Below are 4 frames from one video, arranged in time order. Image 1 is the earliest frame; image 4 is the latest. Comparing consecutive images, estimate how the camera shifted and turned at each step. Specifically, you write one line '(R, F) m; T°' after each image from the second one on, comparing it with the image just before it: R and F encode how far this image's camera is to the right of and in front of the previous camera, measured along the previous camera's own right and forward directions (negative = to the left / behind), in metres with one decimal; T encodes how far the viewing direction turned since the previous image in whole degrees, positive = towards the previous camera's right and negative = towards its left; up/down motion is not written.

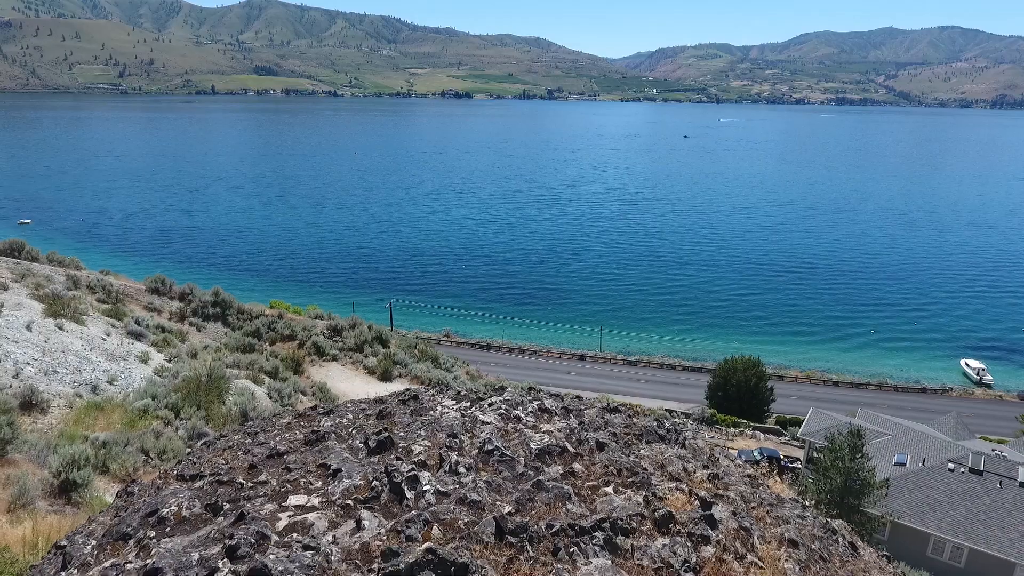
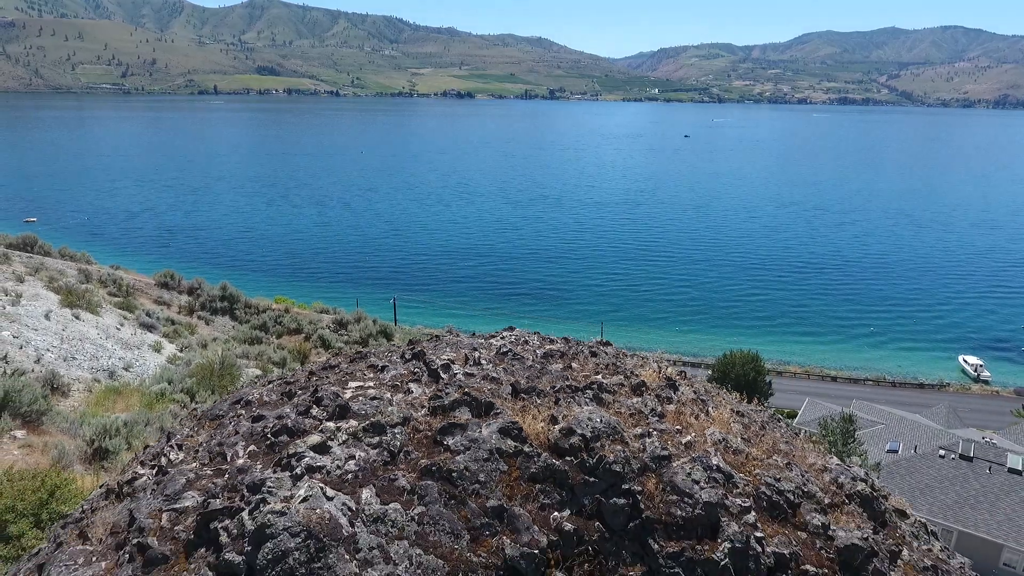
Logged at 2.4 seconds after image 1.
(-0.1, -1.8) m; 0°
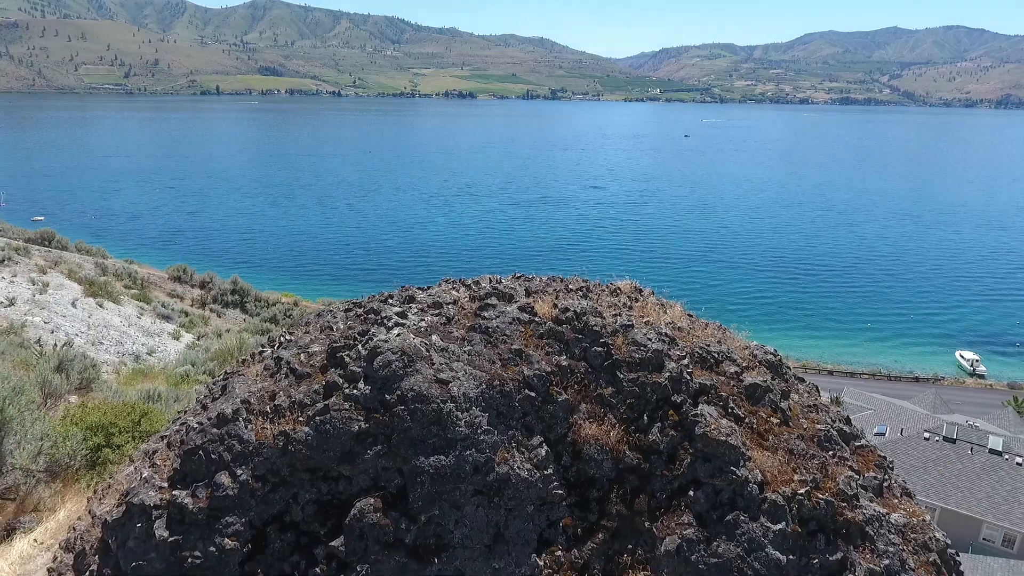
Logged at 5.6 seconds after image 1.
(-0.2, -3.0) m; 0°
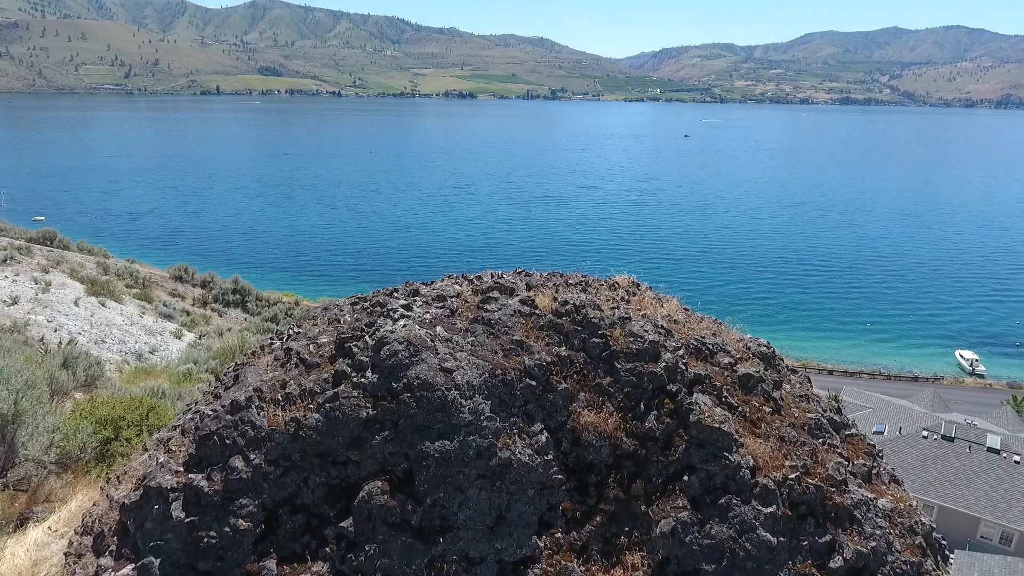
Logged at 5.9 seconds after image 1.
(0.0, -0.3) m; 0°
